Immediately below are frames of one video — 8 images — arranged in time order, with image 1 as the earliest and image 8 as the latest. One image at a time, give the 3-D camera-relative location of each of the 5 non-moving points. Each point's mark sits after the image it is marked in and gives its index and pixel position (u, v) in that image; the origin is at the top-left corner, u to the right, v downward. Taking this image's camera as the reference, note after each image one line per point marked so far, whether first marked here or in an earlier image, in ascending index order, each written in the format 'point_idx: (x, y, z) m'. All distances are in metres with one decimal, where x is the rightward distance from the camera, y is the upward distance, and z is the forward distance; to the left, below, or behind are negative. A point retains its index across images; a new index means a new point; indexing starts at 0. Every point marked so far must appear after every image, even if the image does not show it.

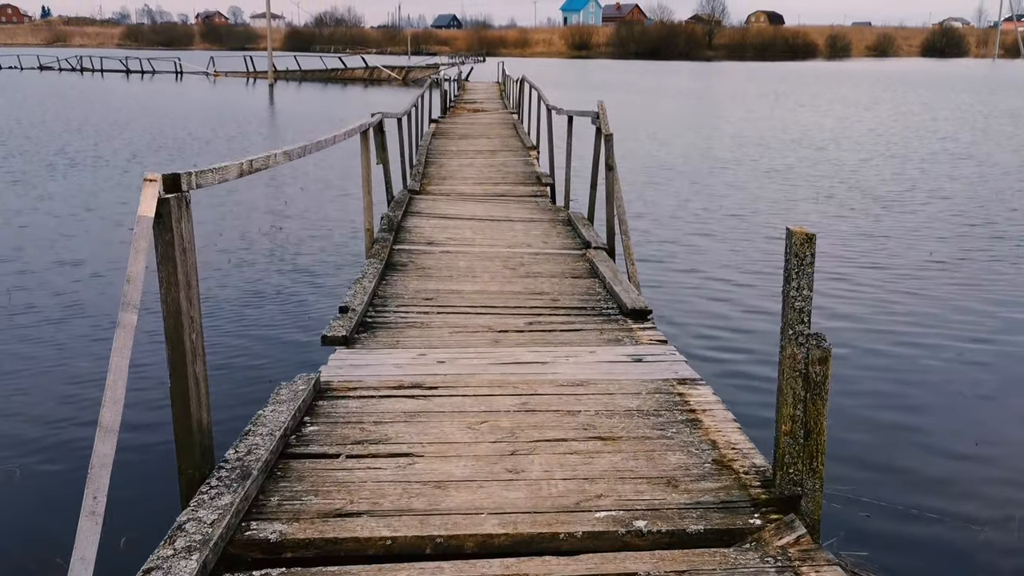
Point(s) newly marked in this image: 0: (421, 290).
0: (-0.5, 0.0, +5.3) m
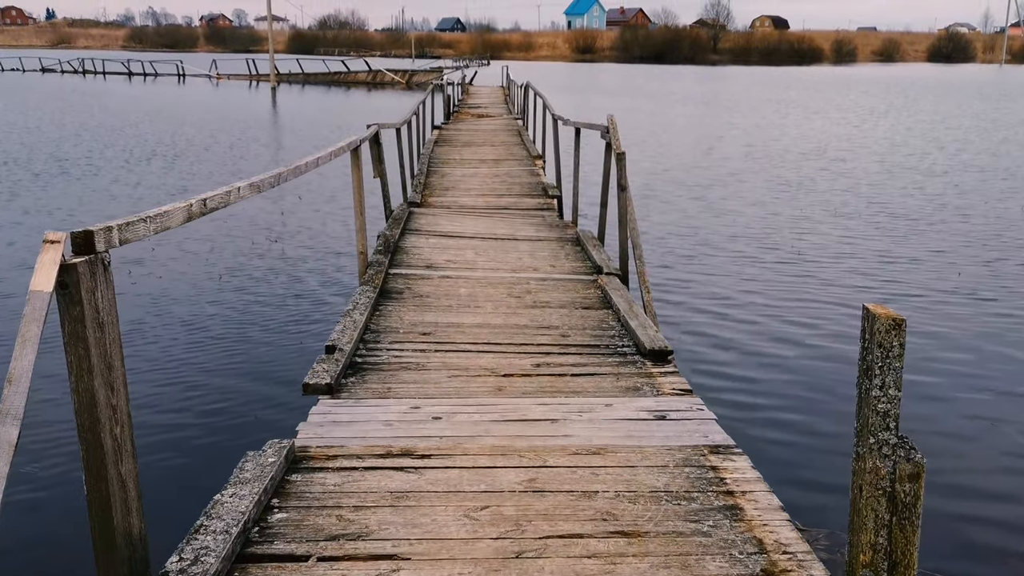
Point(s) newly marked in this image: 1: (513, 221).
0: (-0.4, -0.2, +4.9) m
1: (0.0, +0.5, +8.3) m
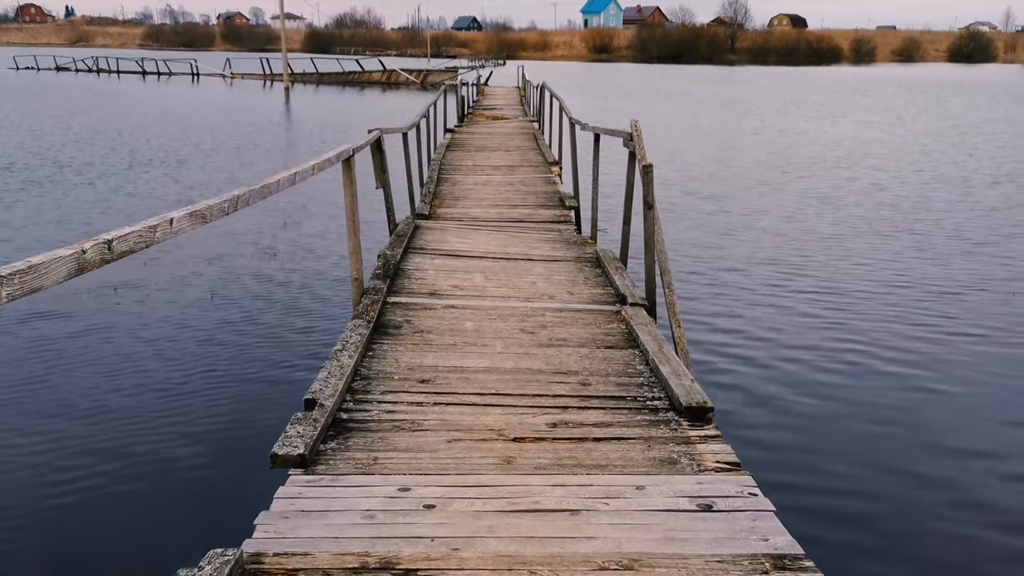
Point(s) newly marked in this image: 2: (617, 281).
0: (-0.4, -0.3, +4.2) m
1: (+0.1, +0.4, +7.7) m
2: (+0.5, 0.0, +5.6) m
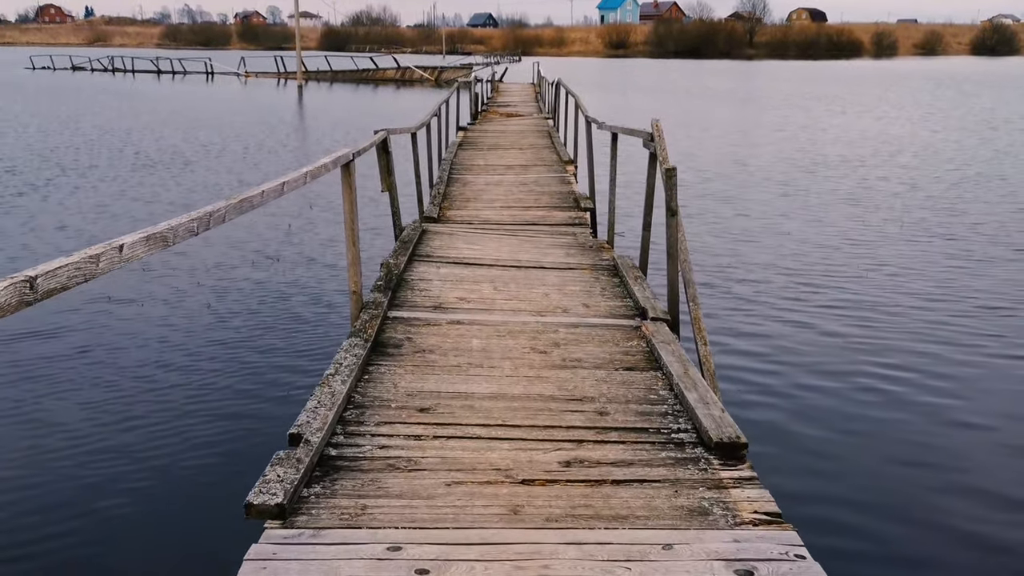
0: (-0.3, -0.4, +3.8) m
1: (+0.2, +0.3, +7.3) m
2: (+0.6, 0.0, +5.2) m
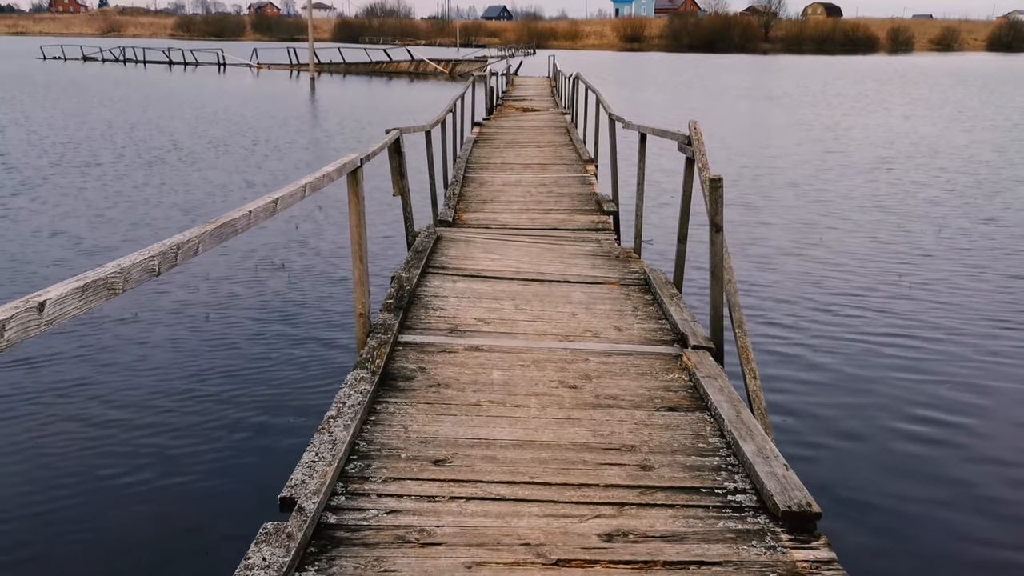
0: (-0.3, -0.5, +3.3) m
1: (+0.3, +0.2, +6.8) m
2: (+0.7, -0.1, +4.7) m
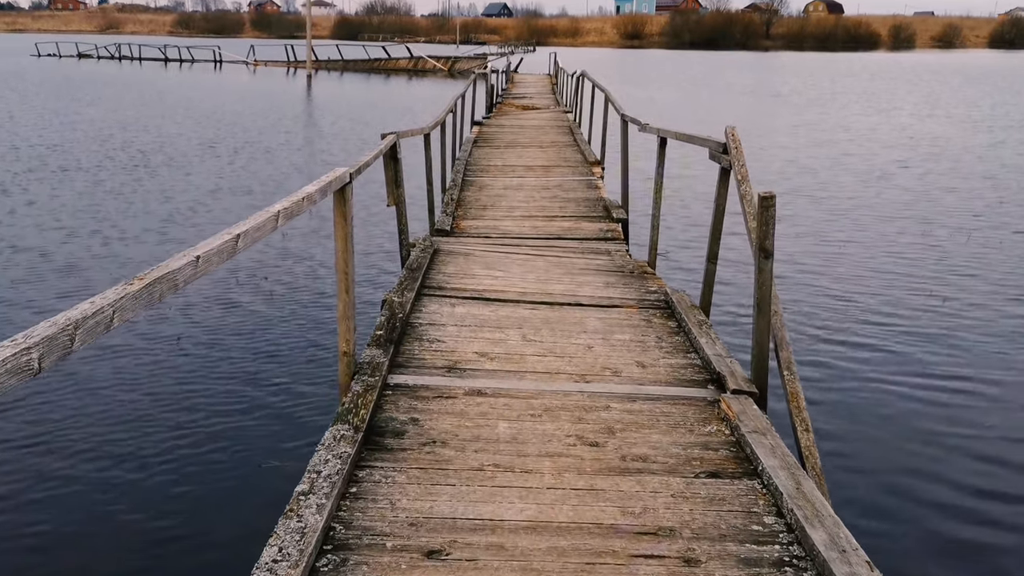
0: (-0.2, -0.6, +2.7) m
1: (+0.3, +0.1, +6.1) m
2: (+0.7, -0.2, +4.0) m
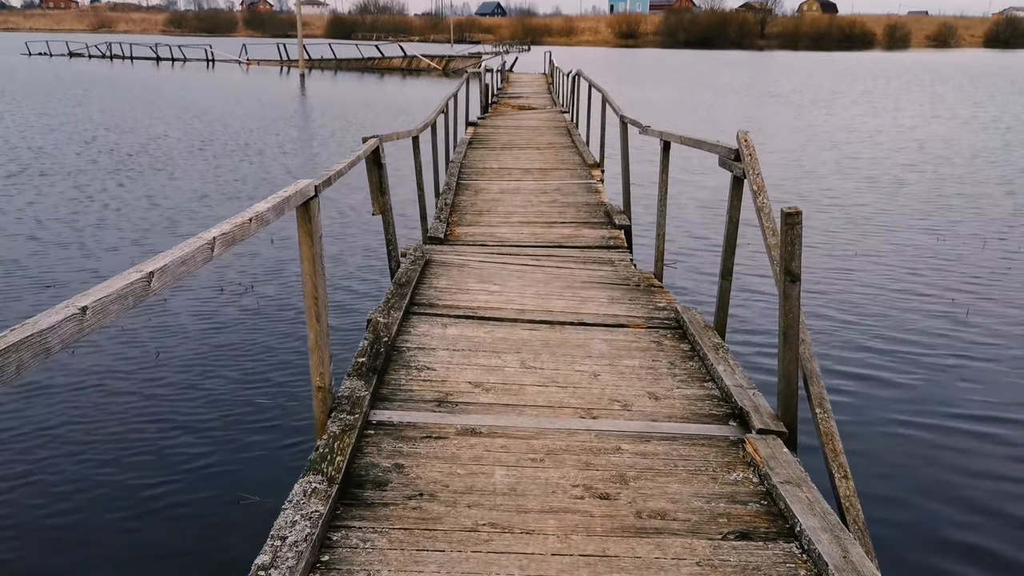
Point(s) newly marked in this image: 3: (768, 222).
0: (-0.2, -0.7, +2.3) m
1: (+0.3, +0.1, +5.7) m
2: (+0.7, -0.3, +3.6) m
3: (+0.9, +0.2, +3.6) m
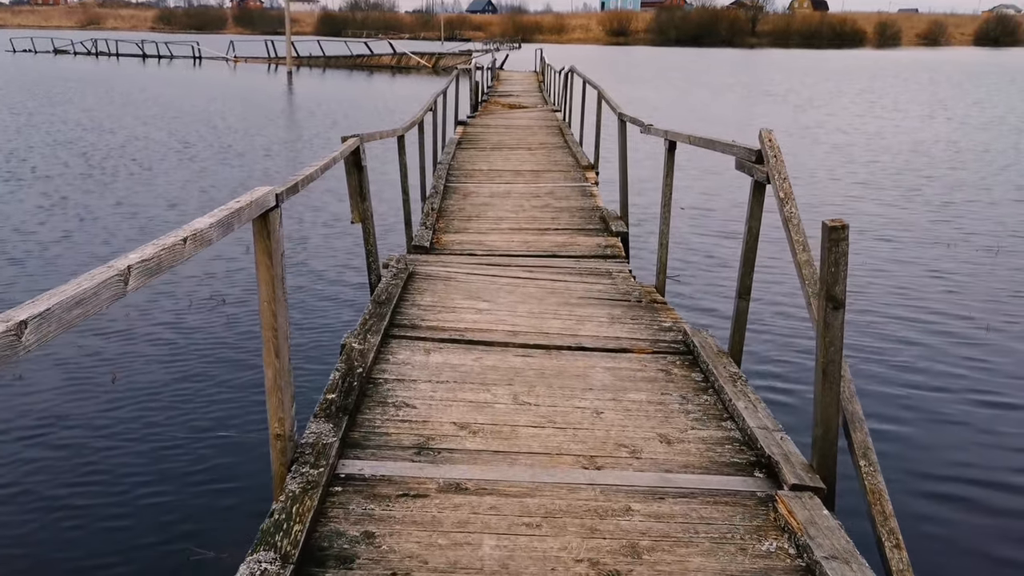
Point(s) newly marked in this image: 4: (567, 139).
0: (-0.2, -0.8, +1.8) m
1: (+0.3, 0.0, +5.3) m
2: (+0.7, -0.4, +3.2) m
3: (+0.8, +0.1, +3.1) m
4: (+0.6, +1.6, +11.3) m
